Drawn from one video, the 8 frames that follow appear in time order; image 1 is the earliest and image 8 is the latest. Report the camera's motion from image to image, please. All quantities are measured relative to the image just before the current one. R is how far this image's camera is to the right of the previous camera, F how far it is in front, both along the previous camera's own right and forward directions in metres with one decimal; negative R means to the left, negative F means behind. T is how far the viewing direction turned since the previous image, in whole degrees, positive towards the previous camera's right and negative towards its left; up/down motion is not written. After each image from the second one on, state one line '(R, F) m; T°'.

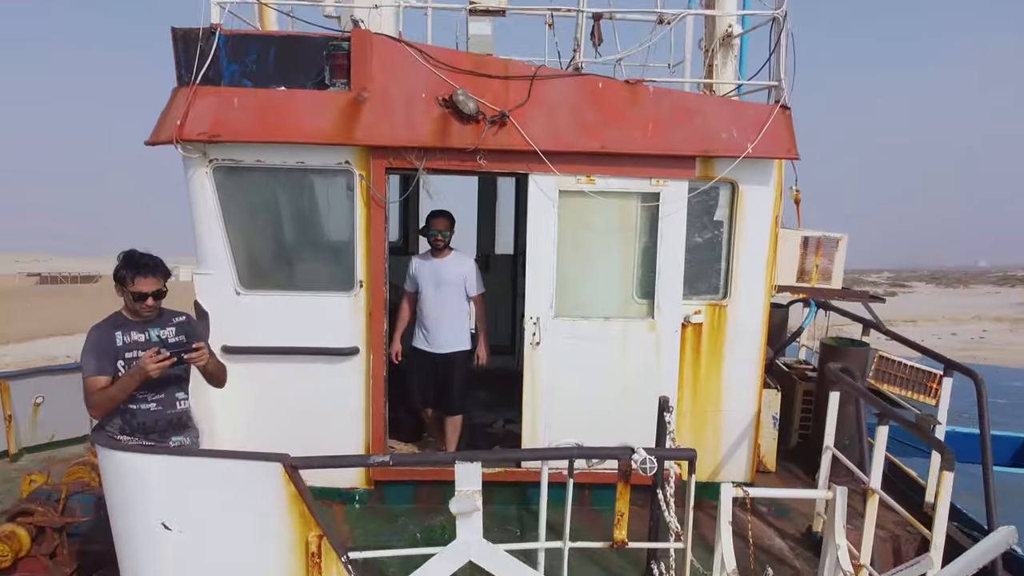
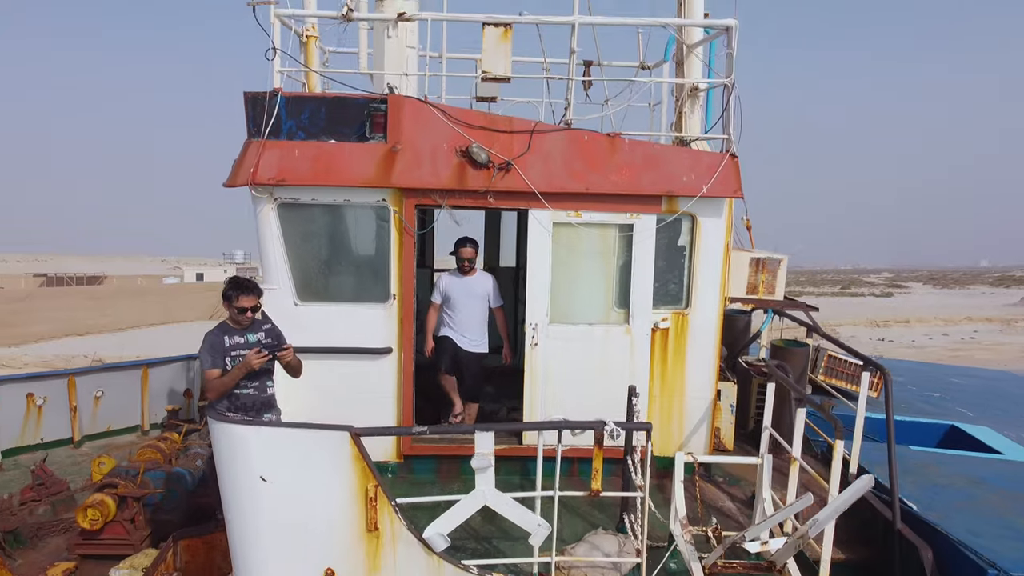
(0.0, -0.6) m; 0°
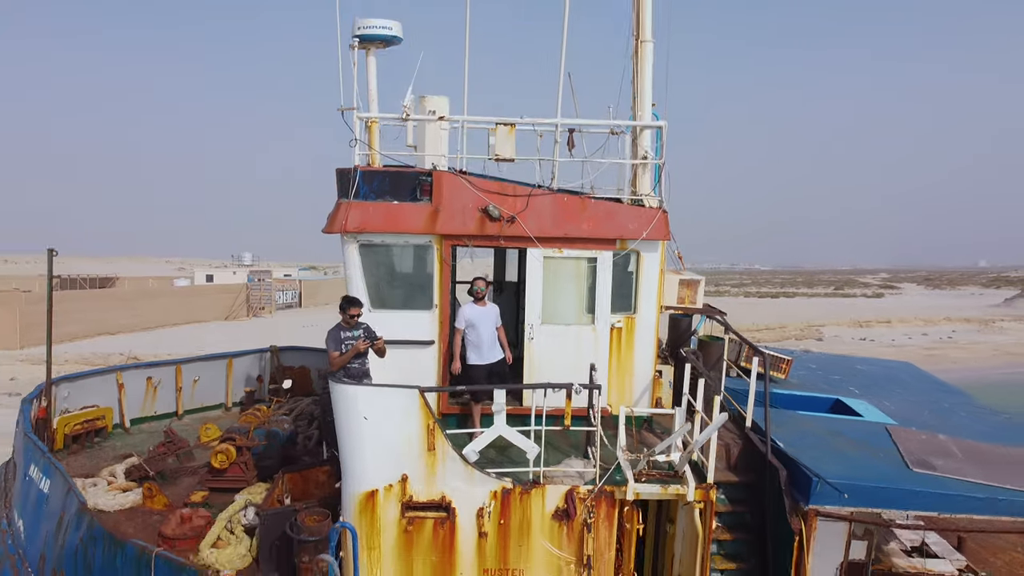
(0.0, -1.4) m; 0°
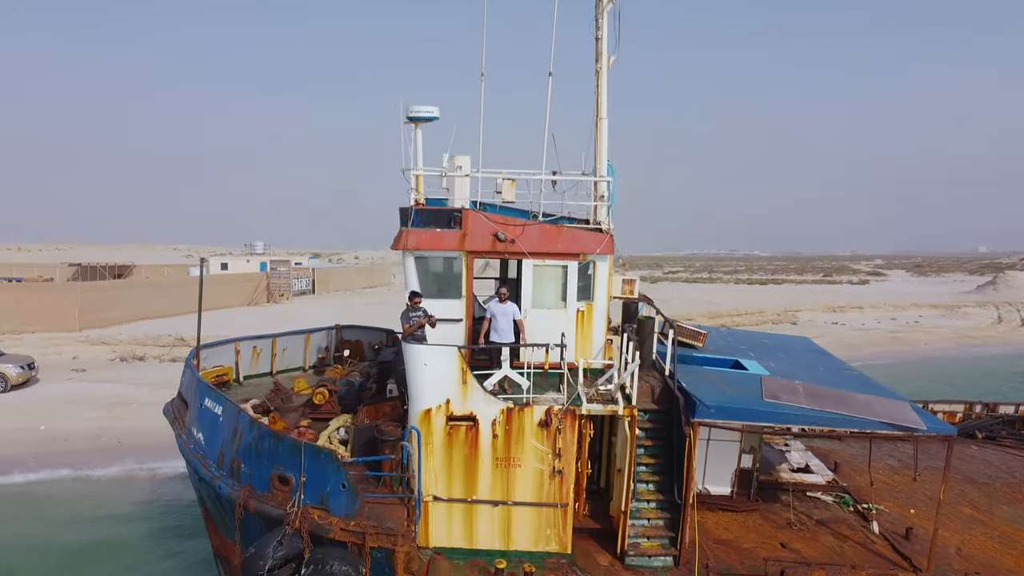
(0.0, -2.3) m; 0°
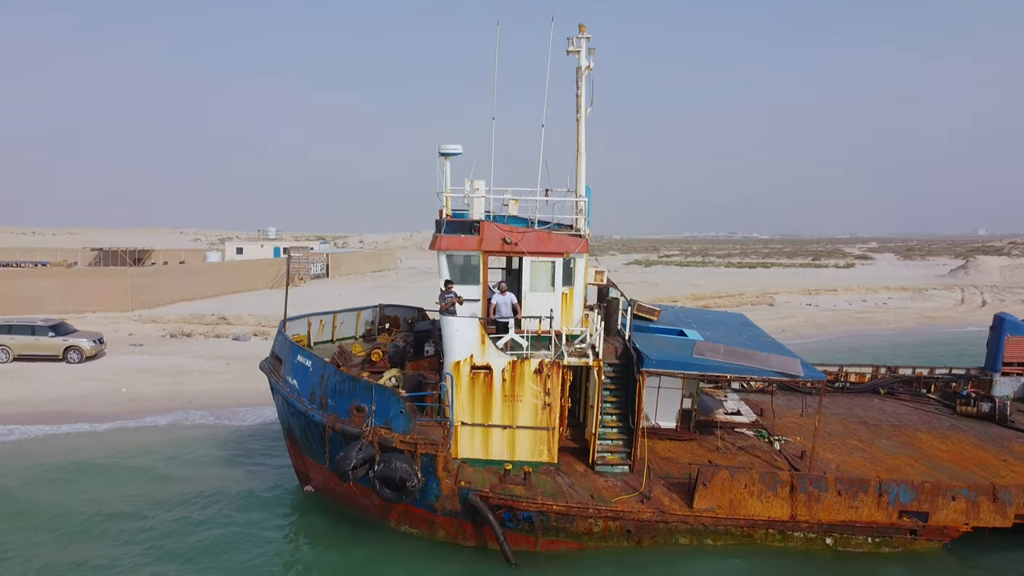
(0.0, -2.6) m; 0°
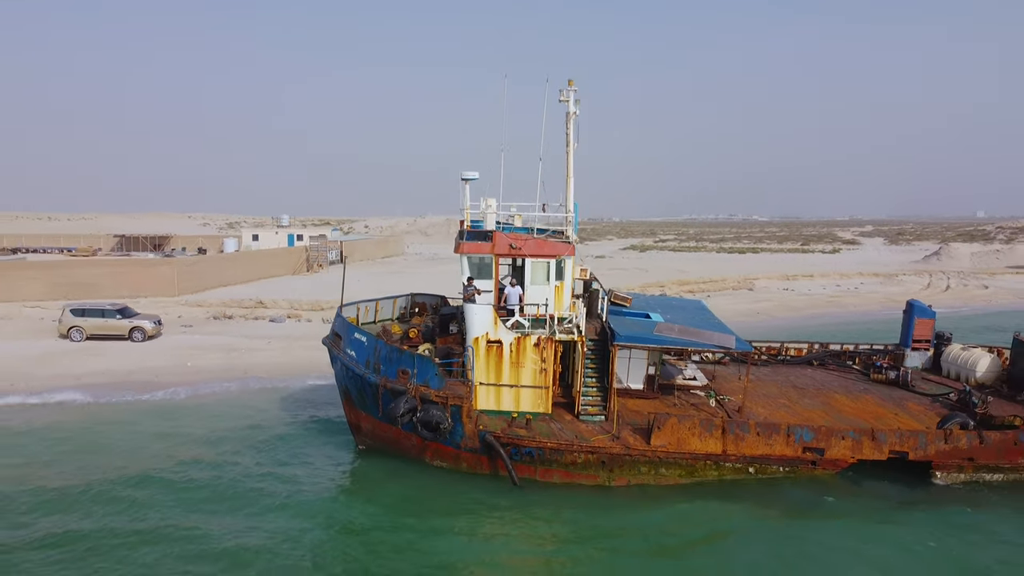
(-0.1, -2.9) m; 0°
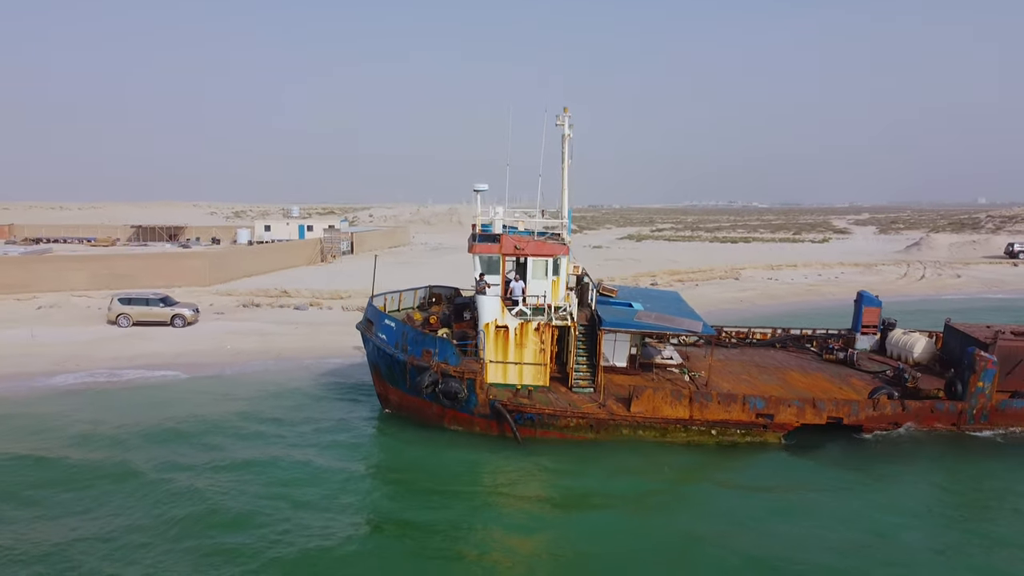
(-0.1, -2.4) m; 0°
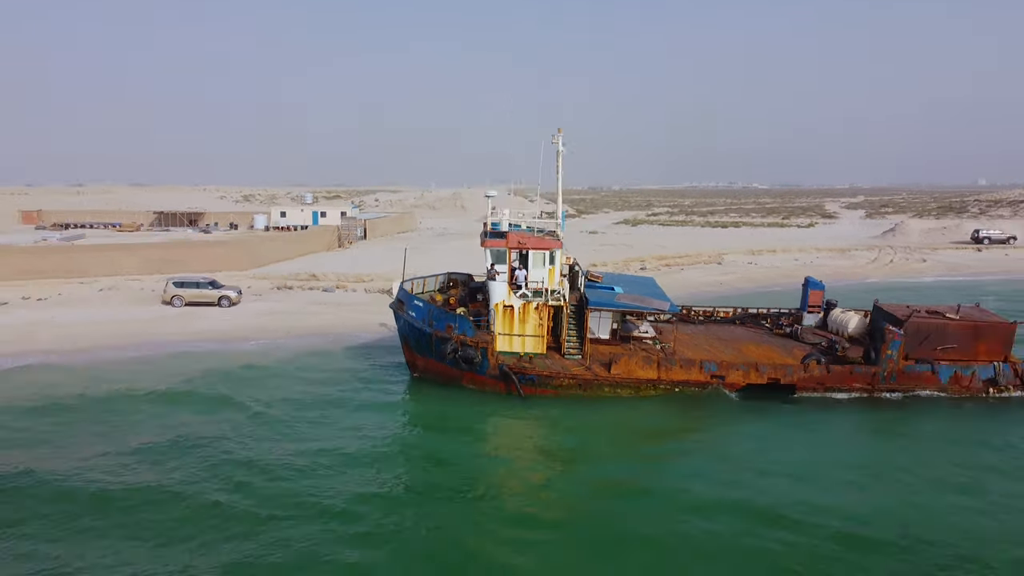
(-0.1, -3.5) m; 0°
